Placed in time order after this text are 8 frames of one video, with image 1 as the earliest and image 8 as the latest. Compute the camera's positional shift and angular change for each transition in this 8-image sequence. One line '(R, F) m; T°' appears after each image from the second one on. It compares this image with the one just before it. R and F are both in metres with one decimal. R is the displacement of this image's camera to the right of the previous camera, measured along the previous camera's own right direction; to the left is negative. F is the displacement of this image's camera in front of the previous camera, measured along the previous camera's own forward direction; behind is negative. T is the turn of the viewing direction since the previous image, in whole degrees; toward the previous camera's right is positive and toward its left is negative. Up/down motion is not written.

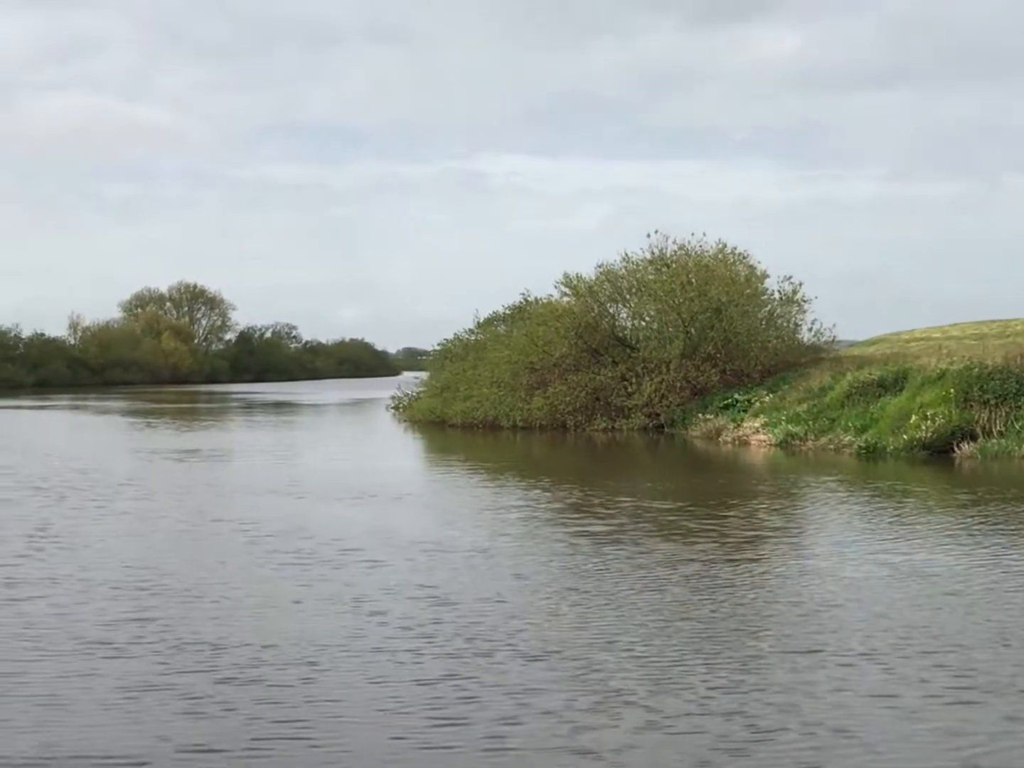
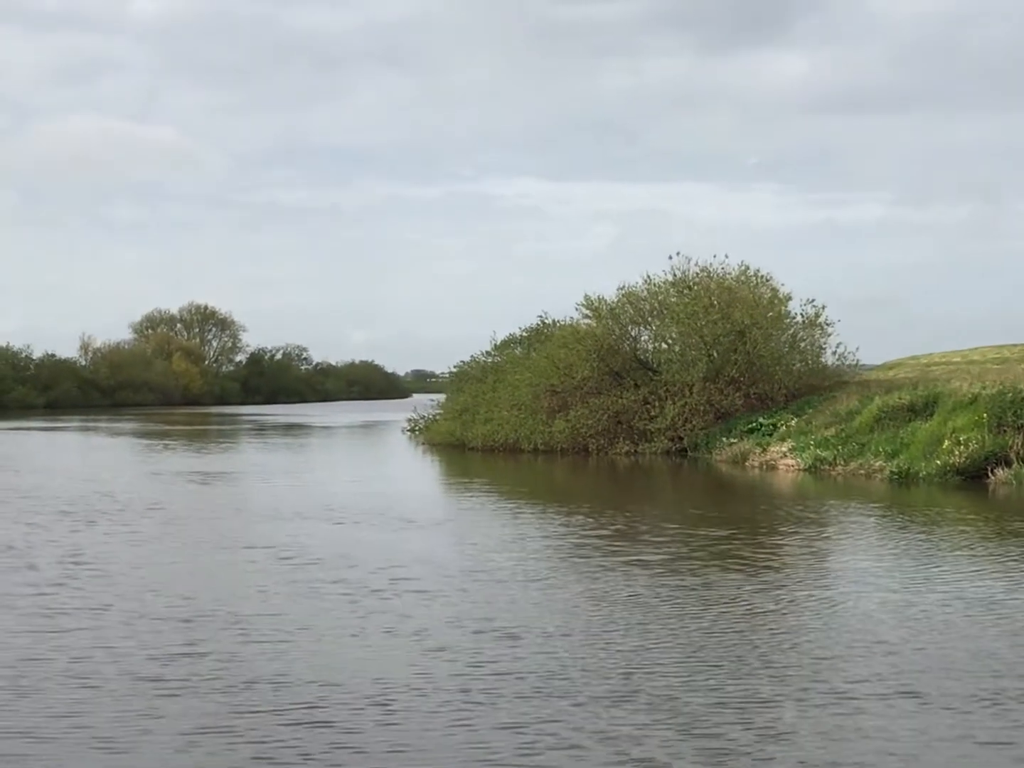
(-0.4, +0.3) m; 0°
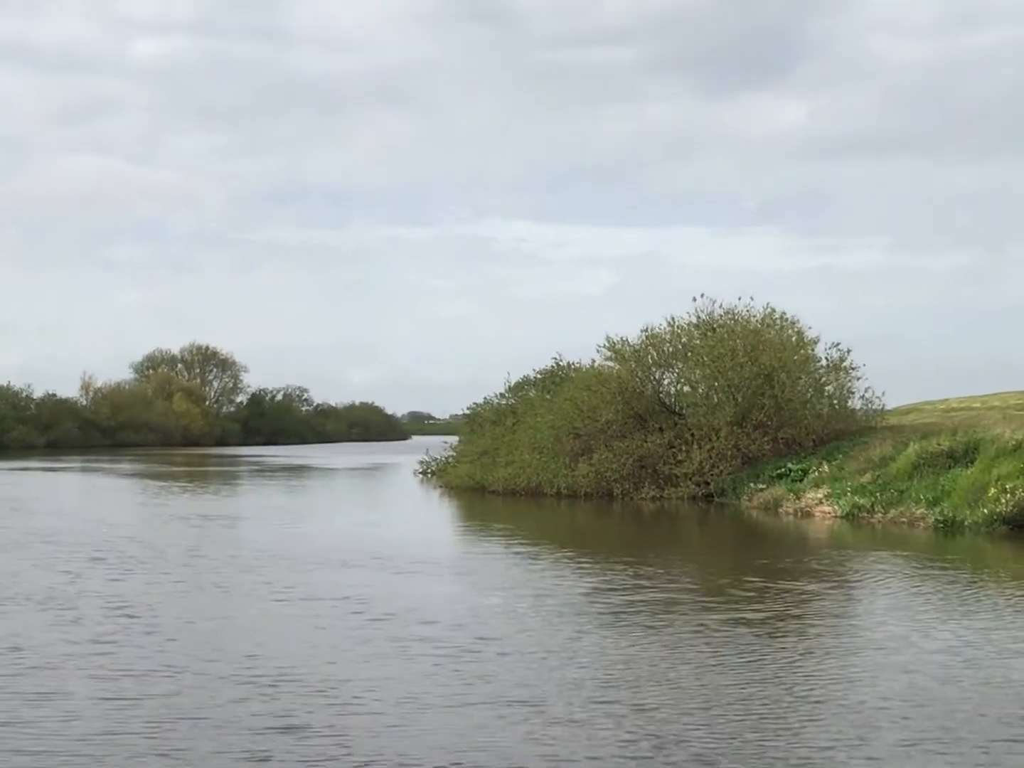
(-0.8, +0.7) m; 0°
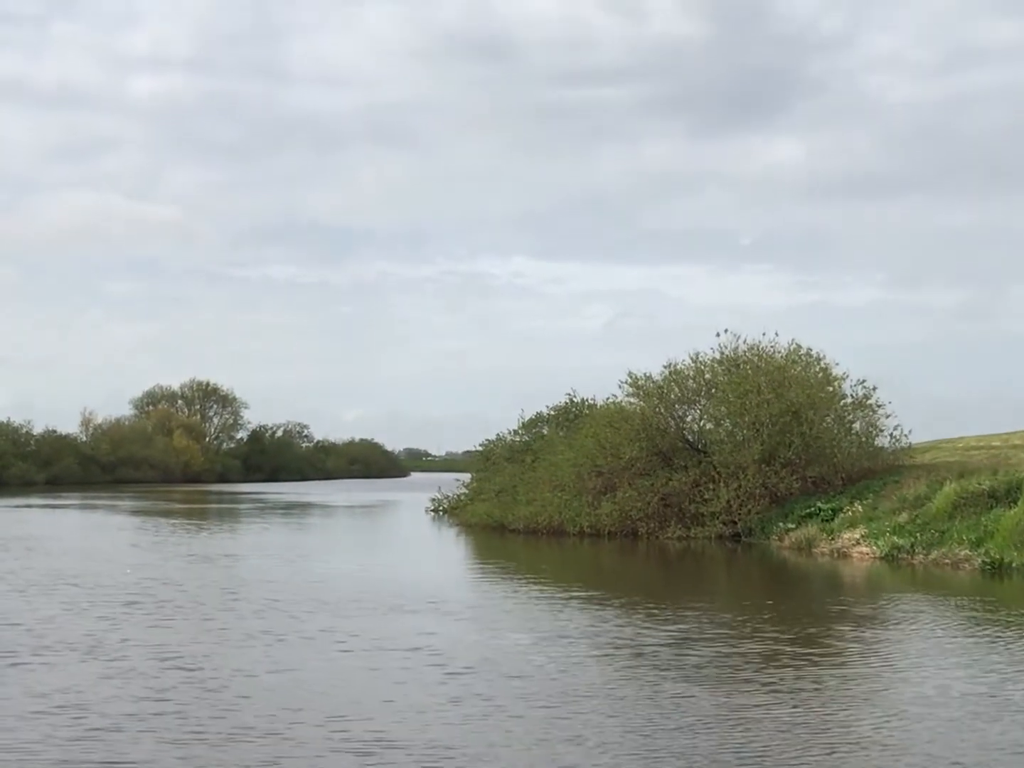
(-0.7, +0.7) m; 0°
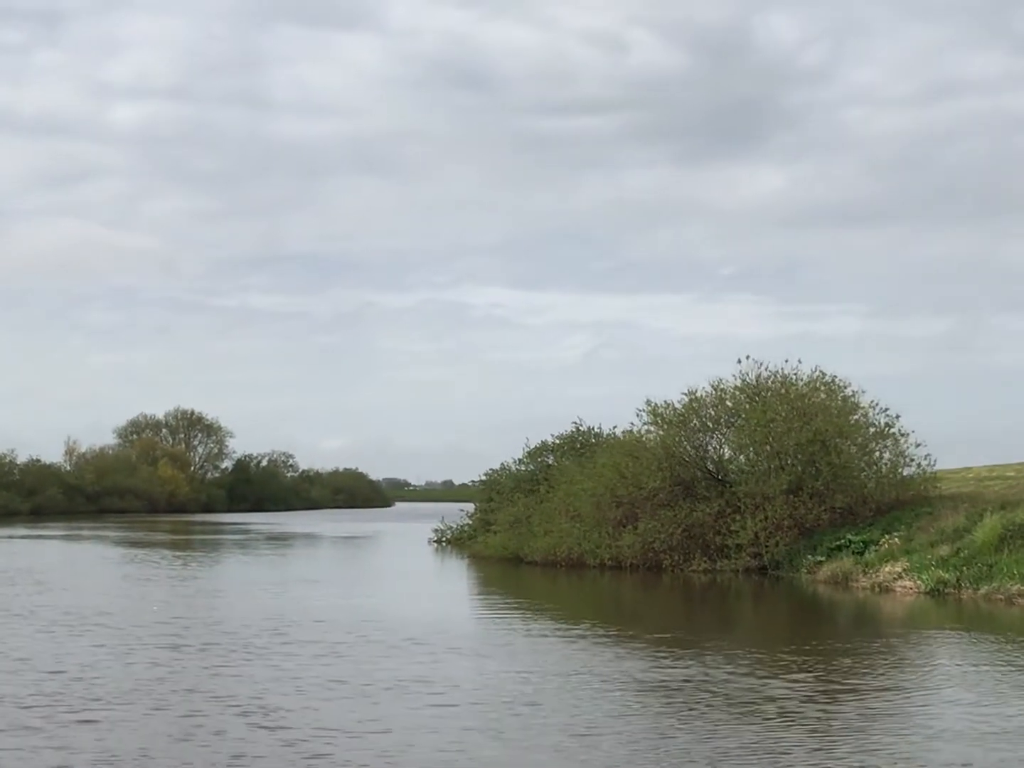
(-1.1, +1.0) m; +1°
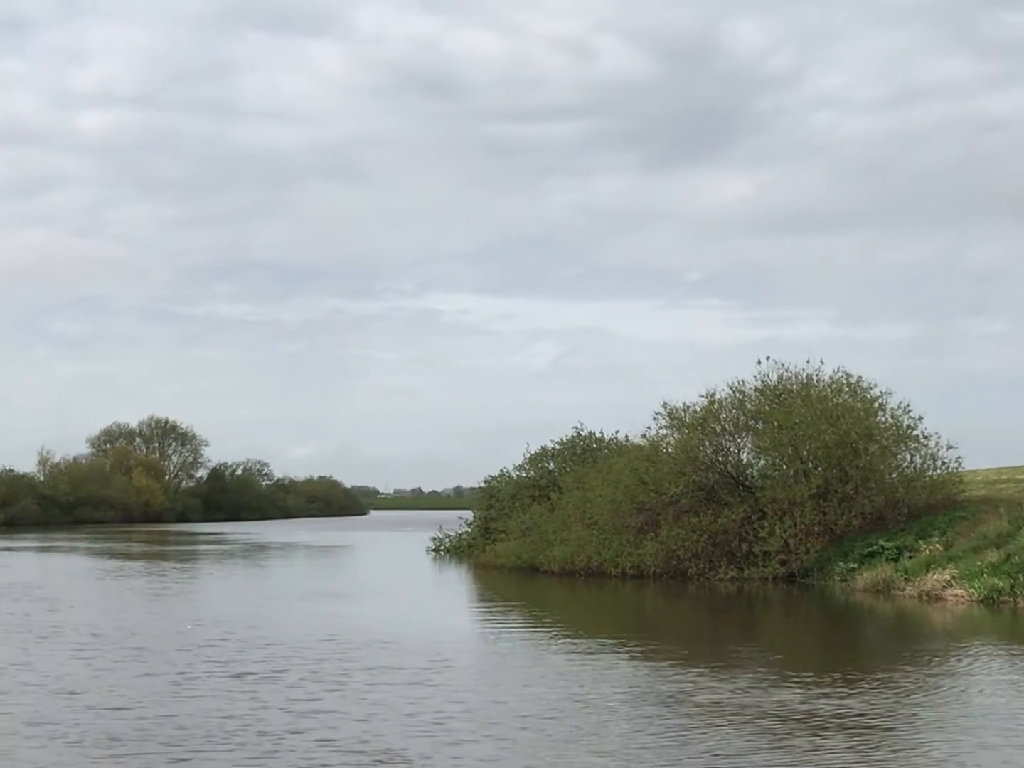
(-1.3, +1.3) m; +1°
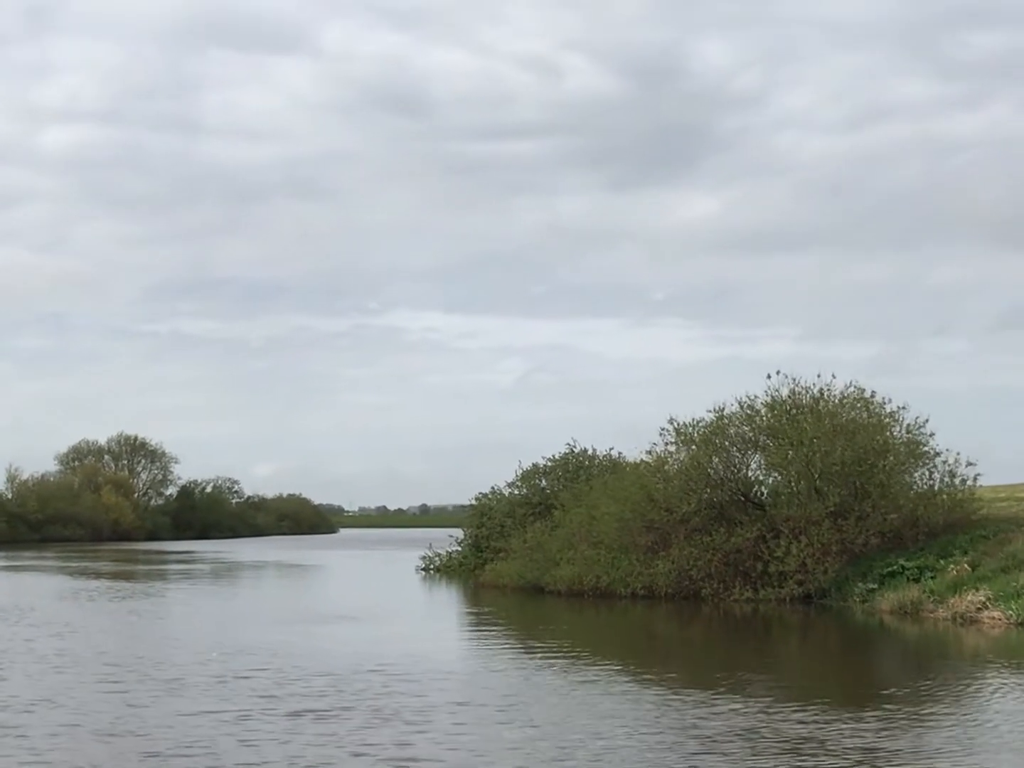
(-1.1, +1.1) m; +2°
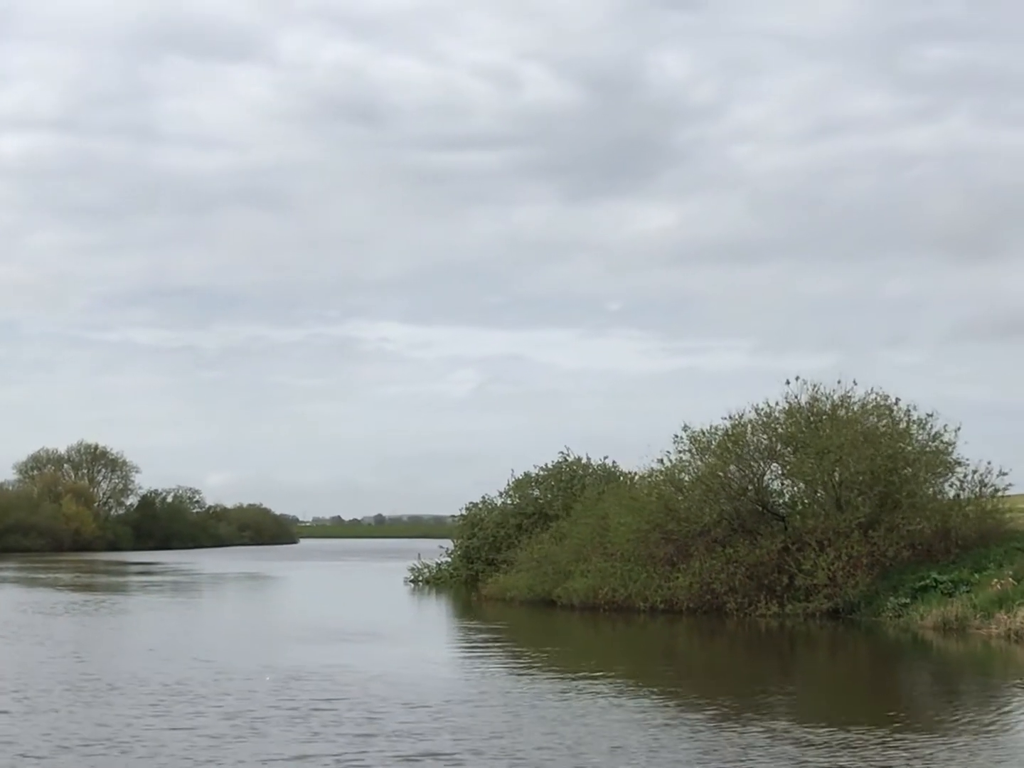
(-1.5, +1.4) m; +2°
